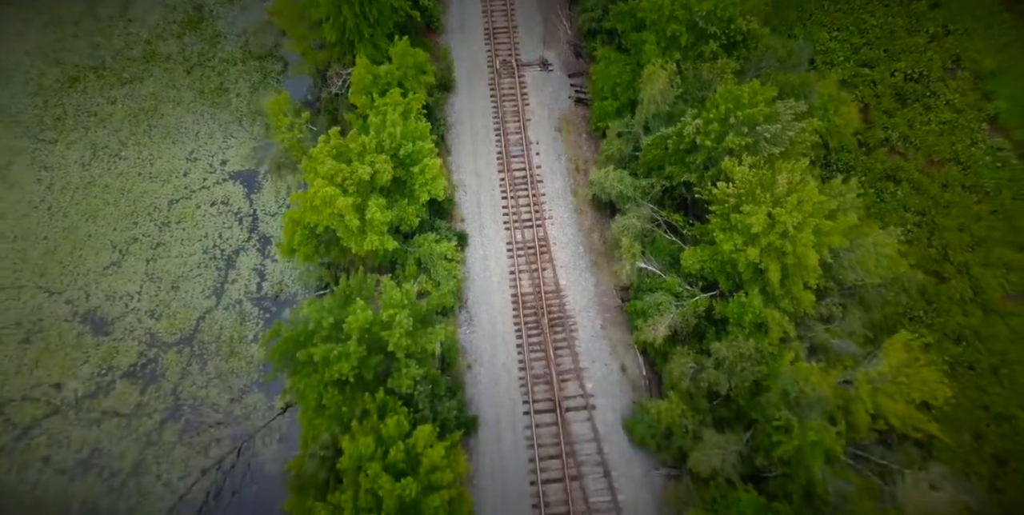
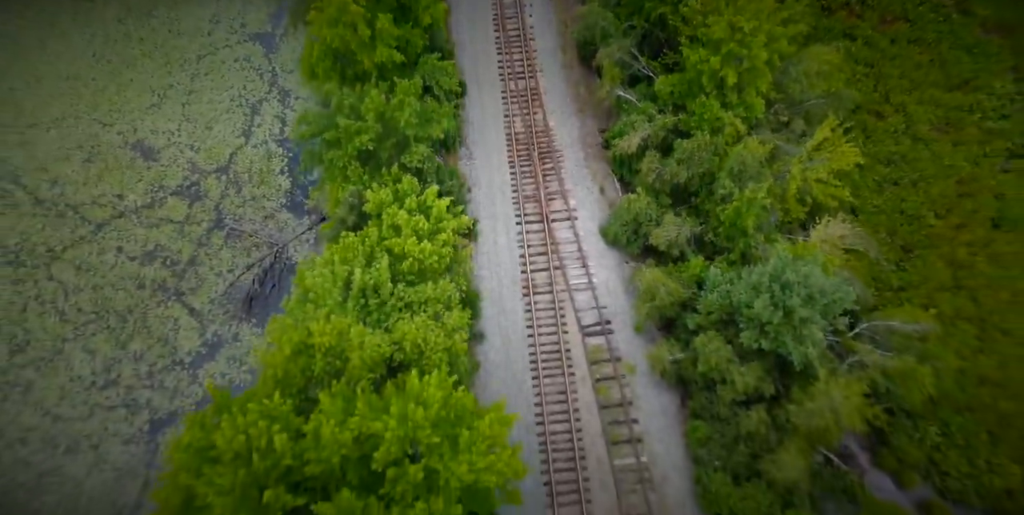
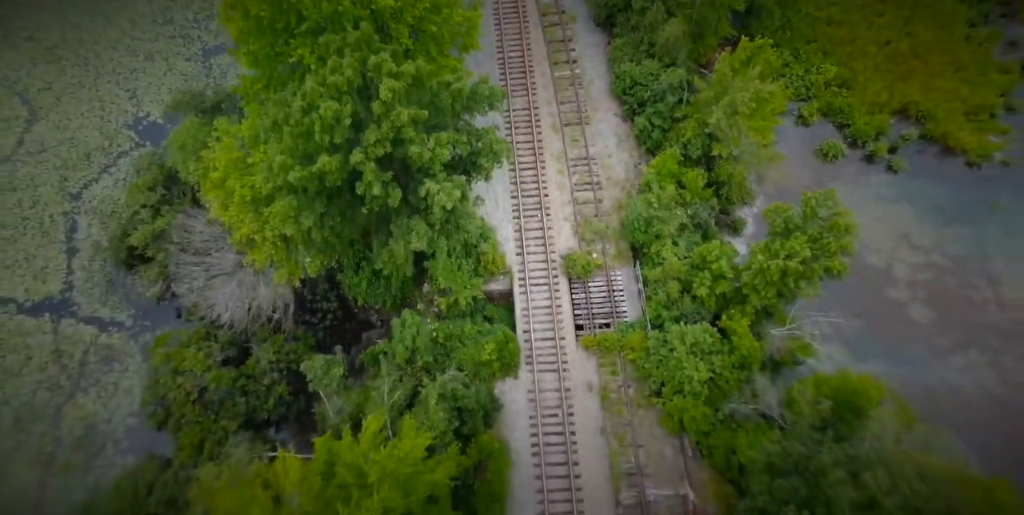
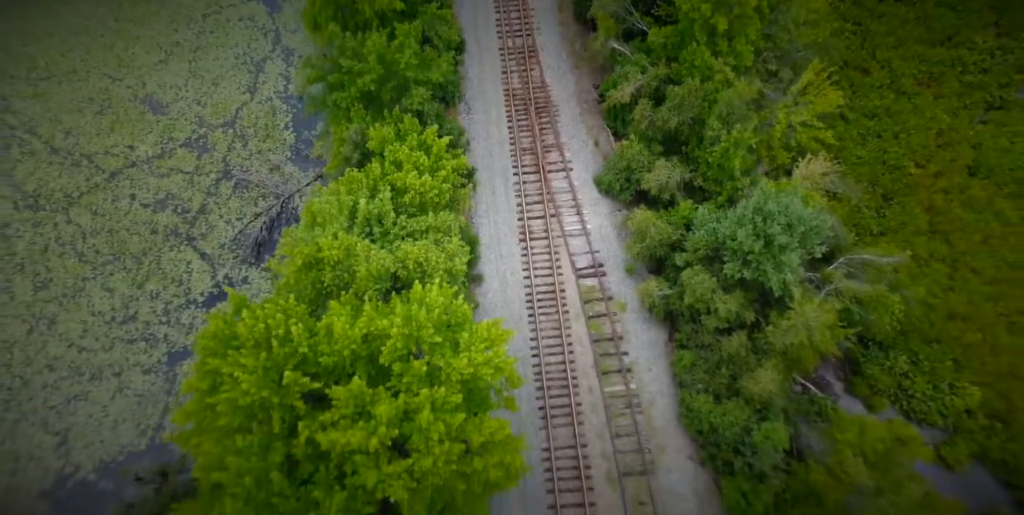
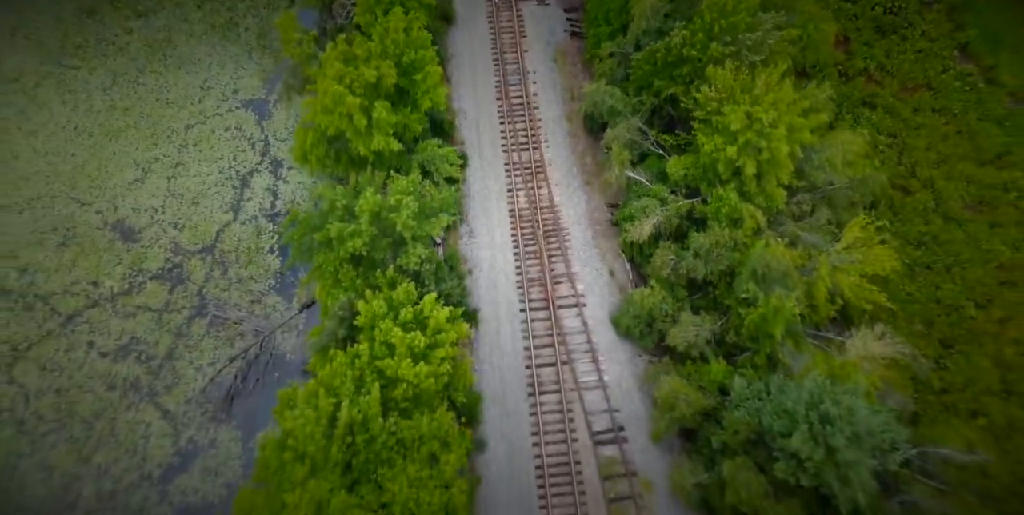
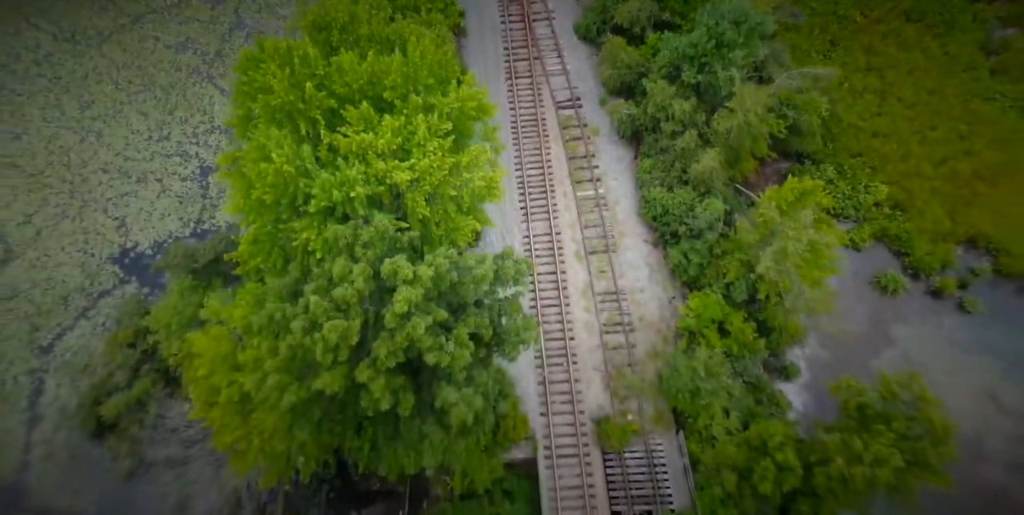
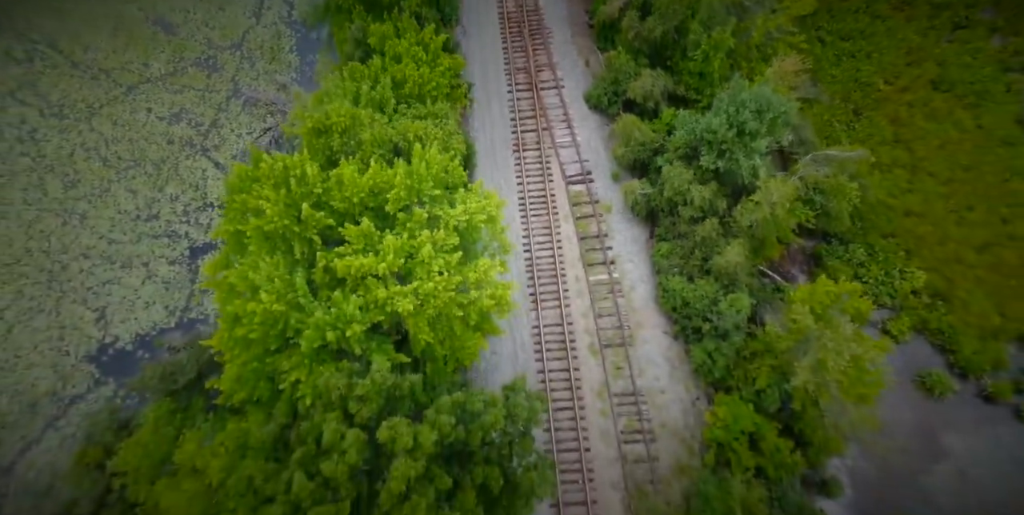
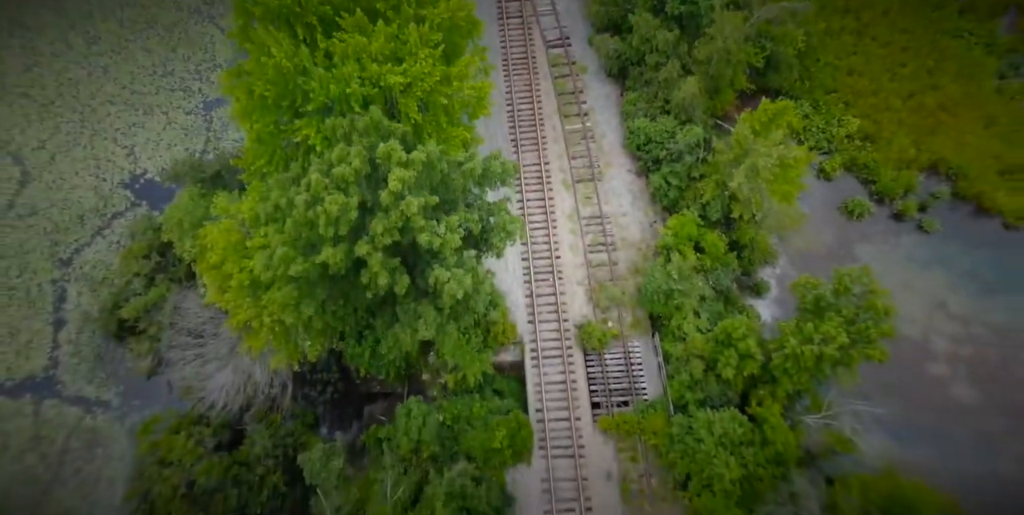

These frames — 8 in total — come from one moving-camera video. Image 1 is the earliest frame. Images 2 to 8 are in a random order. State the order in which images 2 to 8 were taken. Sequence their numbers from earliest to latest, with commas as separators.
5, 2, 4, 7, 6, 8, 3
